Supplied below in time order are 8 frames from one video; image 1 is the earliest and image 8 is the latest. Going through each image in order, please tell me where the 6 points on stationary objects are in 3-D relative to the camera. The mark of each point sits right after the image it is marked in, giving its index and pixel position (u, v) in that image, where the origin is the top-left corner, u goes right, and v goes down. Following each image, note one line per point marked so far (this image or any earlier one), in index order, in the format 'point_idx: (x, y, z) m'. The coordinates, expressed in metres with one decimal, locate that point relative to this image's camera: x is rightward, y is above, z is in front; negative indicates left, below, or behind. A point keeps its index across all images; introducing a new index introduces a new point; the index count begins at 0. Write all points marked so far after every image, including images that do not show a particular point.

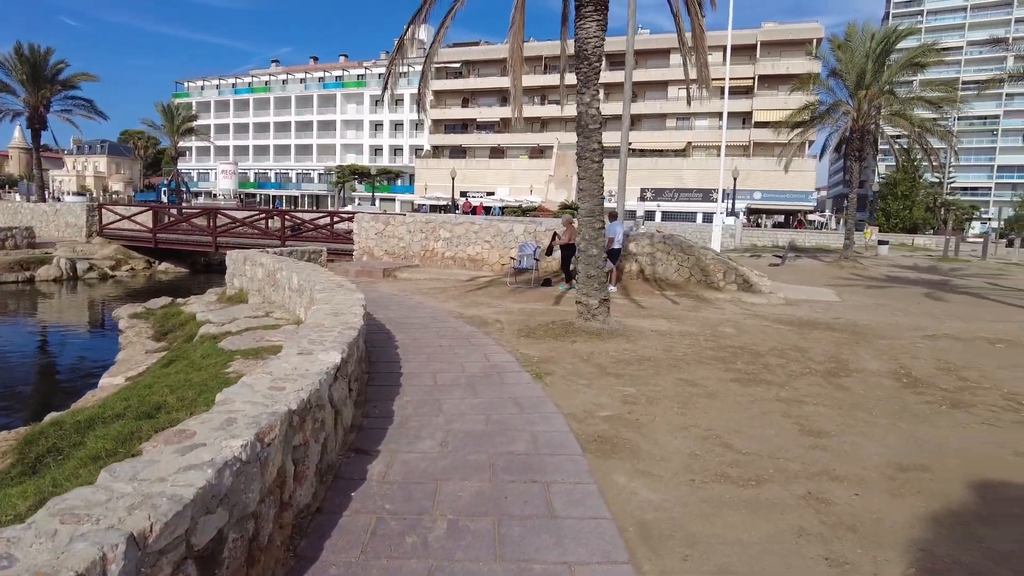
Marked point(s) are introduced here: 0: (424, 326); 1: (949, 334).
0: (-1.2, -0.5, +8.6) m
1: (+6.4, -0.7, +9.6) m
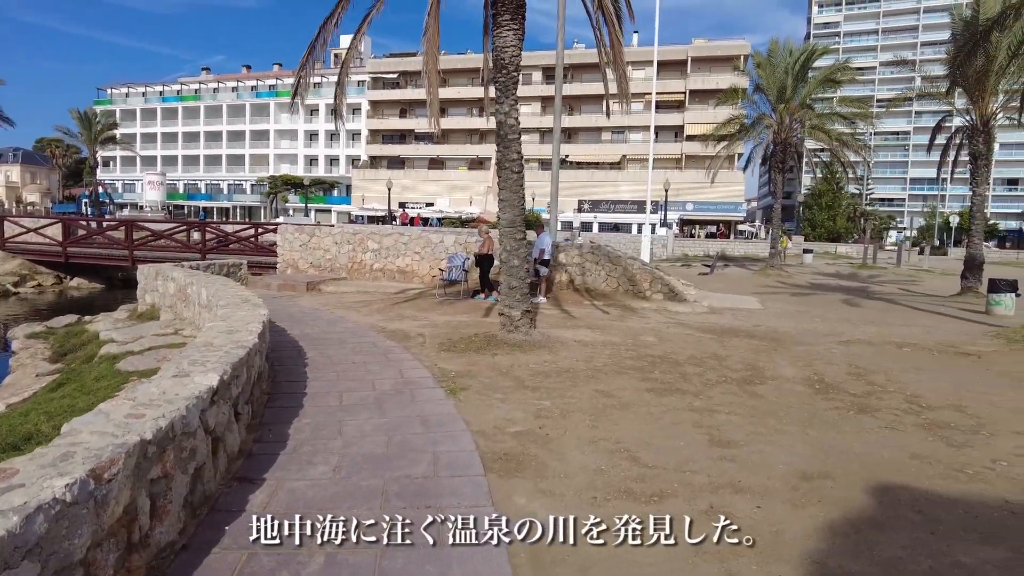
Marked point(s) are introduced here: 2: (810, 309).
0: (-2.2, -0.7, +8.3) m
1: (+5.2, -0.8, +9.9) m
2: (+6.2, -0.4, +13.8) m
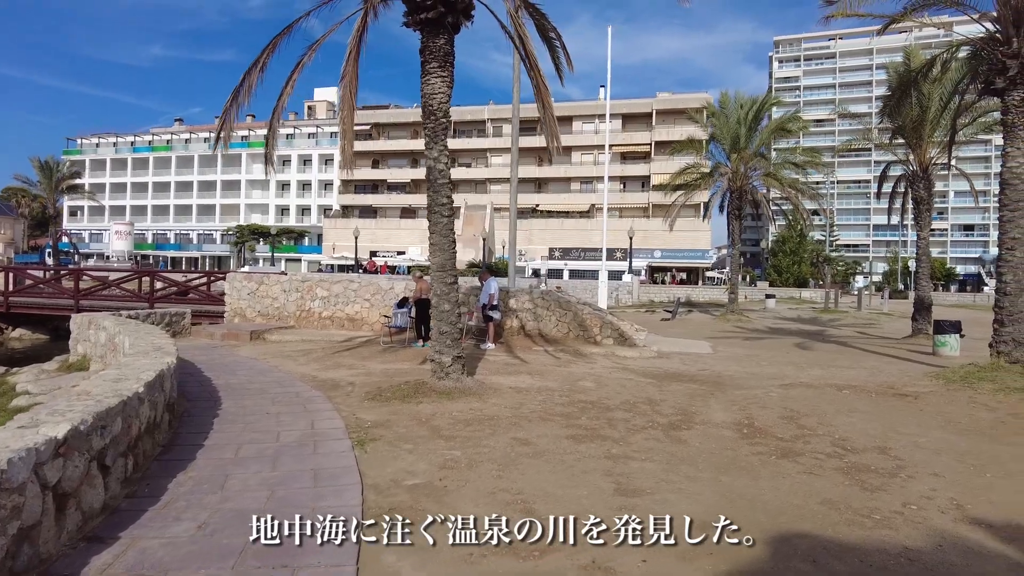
0: (-3.0, -1.3, +8.0) m
1: (+4.3, -1.4, +9.8) m
2: (+5.2, -1.3, +13.8) m
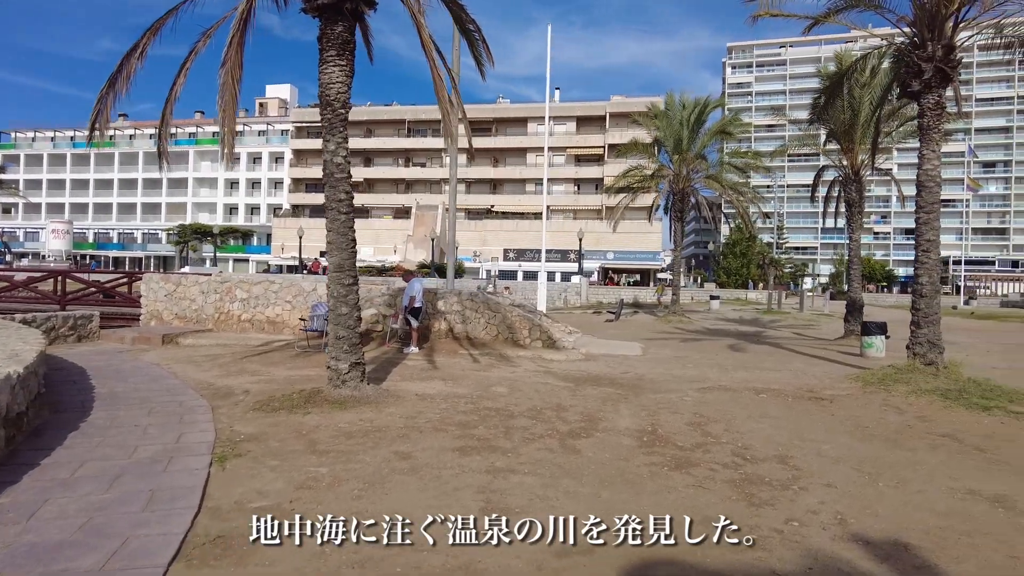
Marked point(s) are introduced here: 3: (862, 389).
0: (-4.2, -1.3, +7.4) m
1: (+3.1, -1.4, +9.6) m
2: (+3.7, -1.4, +13.6) m
3: (+4.8, -1.4, +9.1) m
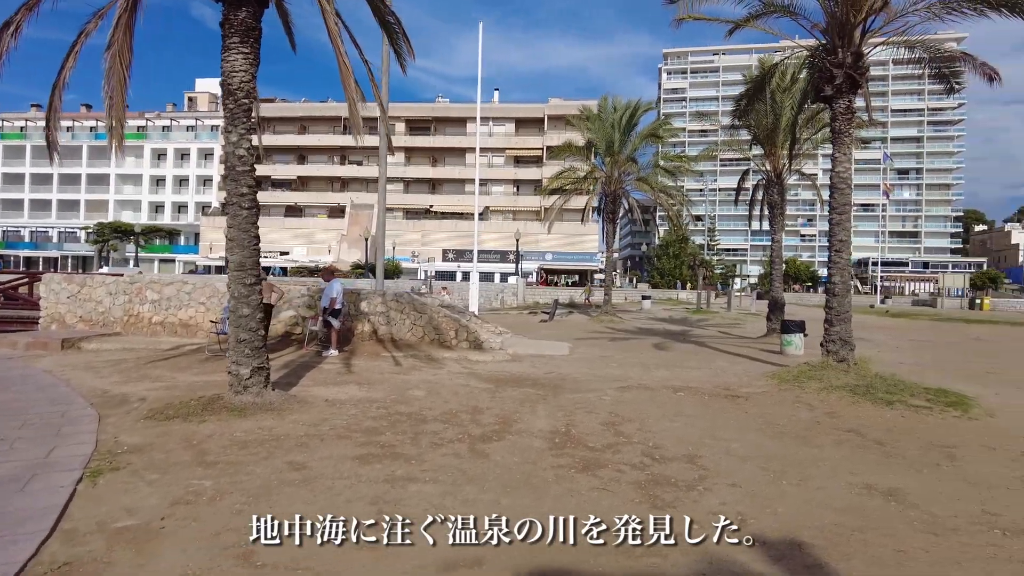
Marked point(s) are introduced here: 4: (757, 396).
0: (-5.1, -1.3, +6.8) m
1: (+1.9, -1.4, +9.6) m
2: (+2.2, -1.4, +13.7) m
3: (+3.7, -1.4, +9.2) m
4: (+3.2, -1.4, +8.6) m
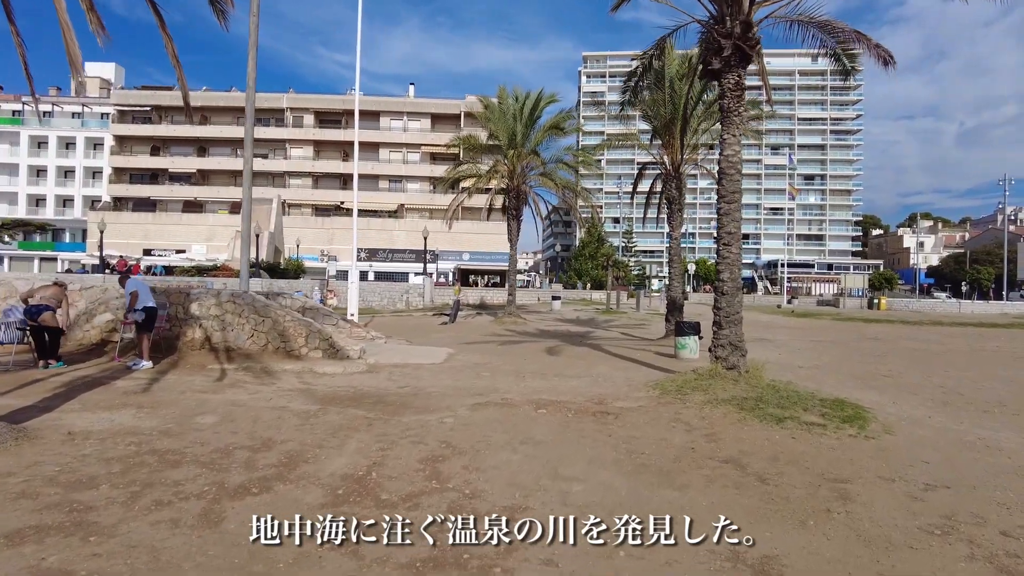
0: (-6.7, -1.3, +4.5) m
1: (-0.1, -1.4, +8.2) m
2: (-0.3, -1.4, +12.2) m
3: (+1.8, -1.3, +8.0) m
4: (+1.3, -1.4, +7.3) m
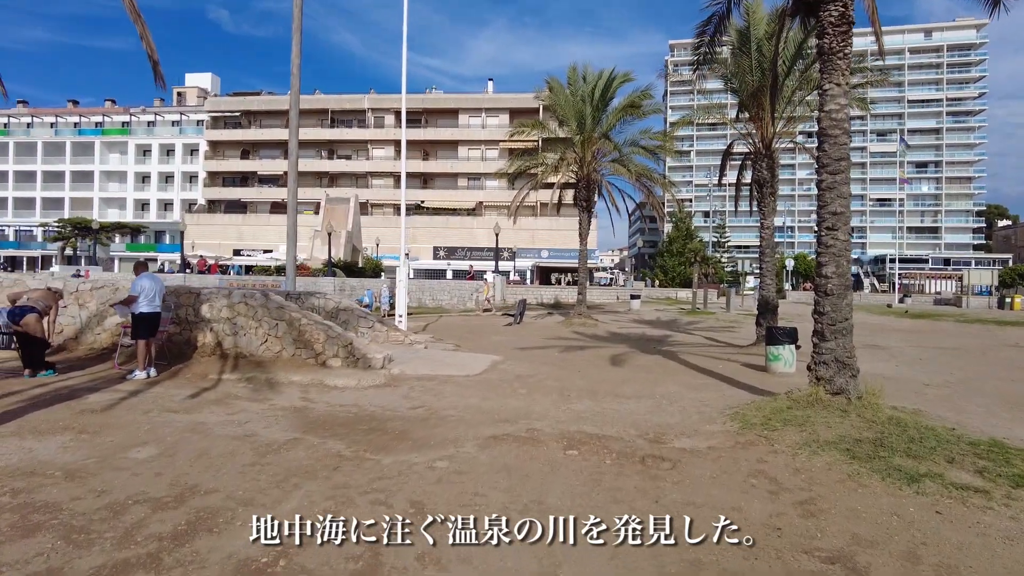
0: (-6.8, -1.3, +3.7) m
1: (+0.2, -1.4, +6.4) m
2: (+0.6, -1.3, +10.5) m
3: (+2.0, -1.3, +6.0) m
4: (+1.5, -1.4, +5.3) m
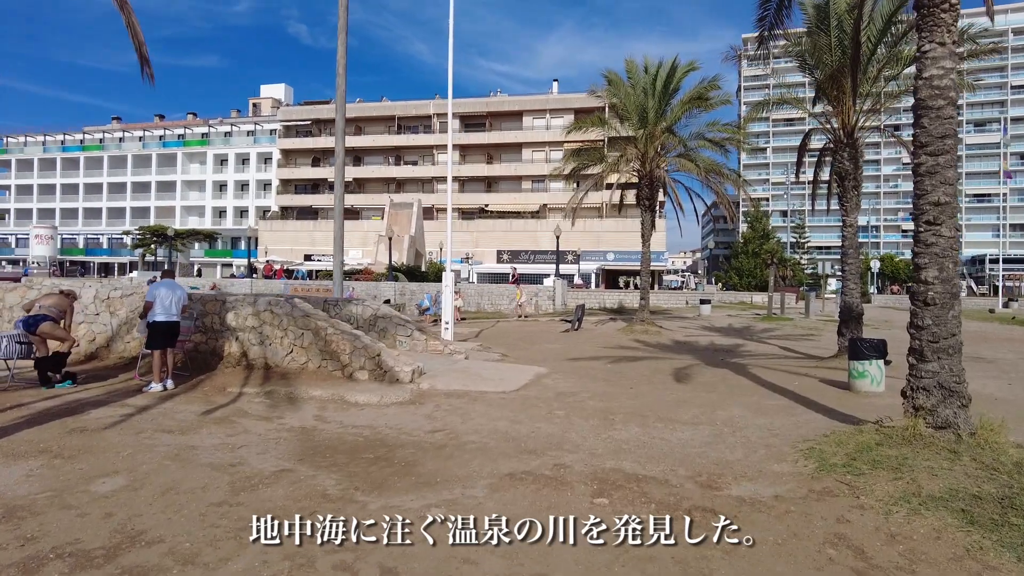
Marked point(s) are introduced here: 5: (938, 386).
0: (-6.9, -1.4, +3.5) m
1: (+0.4, -1.4, +5.4) m
2: (+1.2, -1.4, +9.4) m
3: (+2.2, -1.4, +4.8) m
4: (+1.6, -1.4, +4.2) m
5: (+3.6, -0.8, +5.5) m
